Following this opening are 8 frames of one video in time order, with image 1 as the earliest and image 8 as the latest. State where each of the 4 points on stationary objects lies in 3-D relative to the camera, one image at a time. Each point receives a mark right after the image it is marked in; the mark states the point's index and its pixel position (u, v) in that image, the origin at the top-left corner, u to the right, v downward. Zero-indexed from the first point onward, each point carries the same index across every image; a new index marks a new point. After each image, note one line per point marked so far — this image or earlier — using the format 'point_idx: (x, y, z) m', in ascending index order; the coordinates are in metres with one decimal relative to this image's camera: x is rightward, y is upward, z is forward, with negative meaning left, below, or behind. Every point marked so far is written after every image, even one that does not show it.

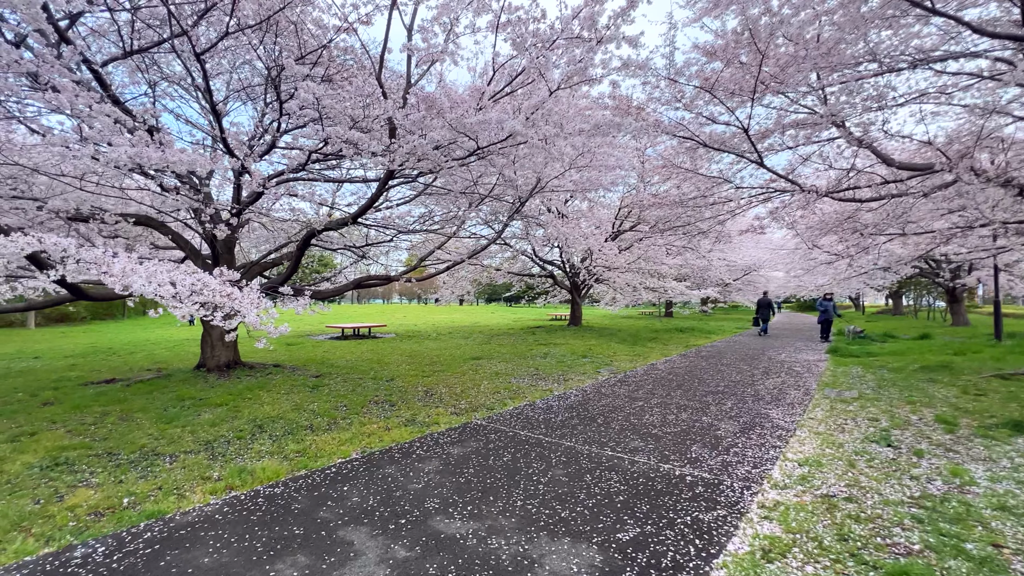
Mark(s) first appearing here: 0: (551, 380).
0: (+0.7, -1.6, +8.2) m
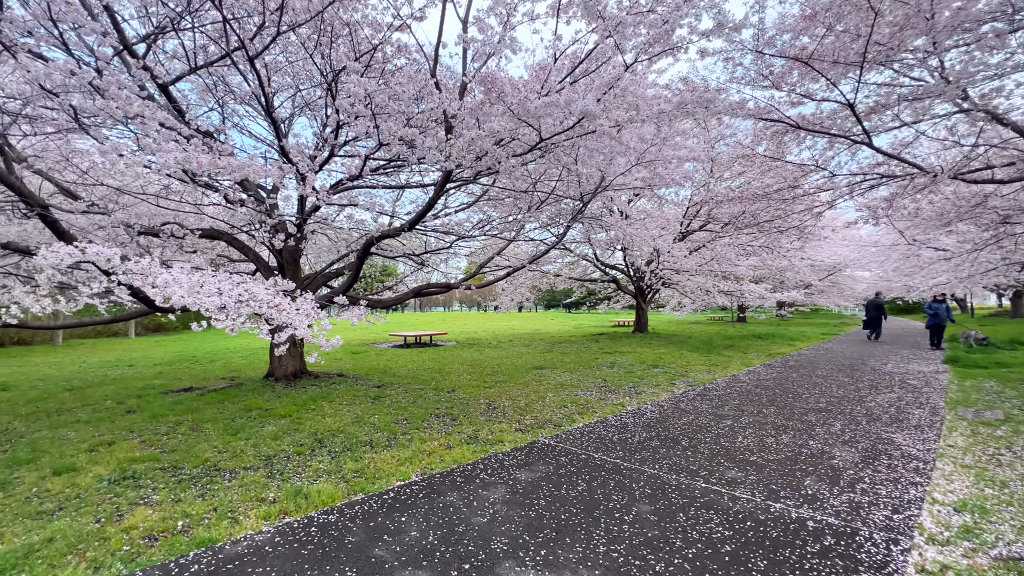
0: (+1.8, -1.7, +7.5) m
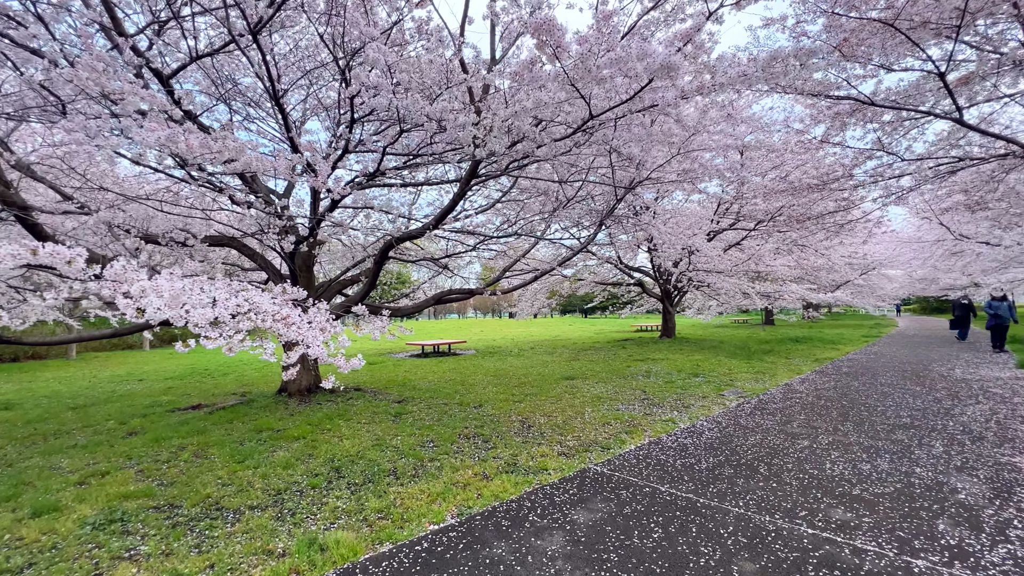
0: (+2.3, -1.7, +6.8) m
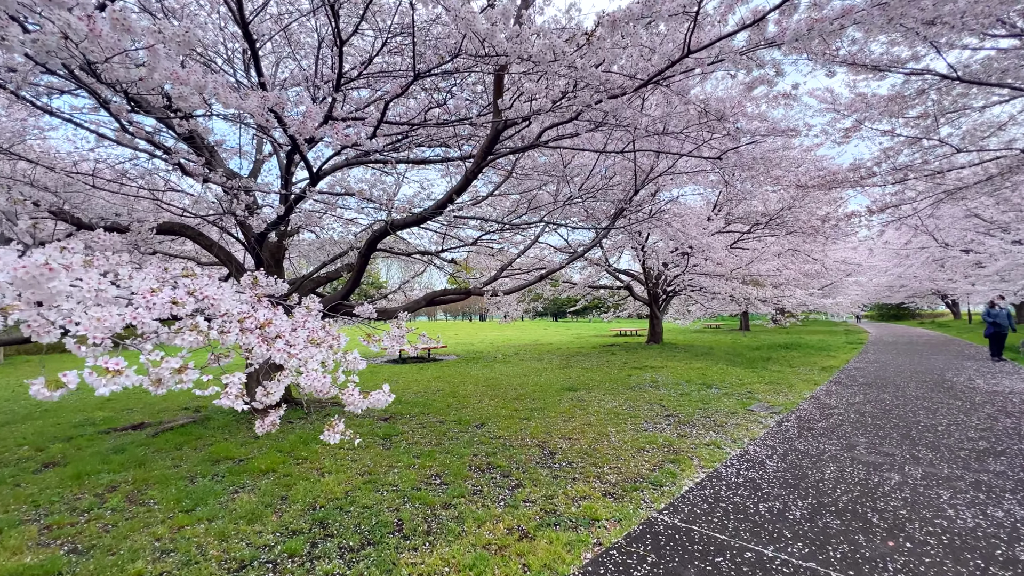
0: (+2.4, -1.8, +6.0) m
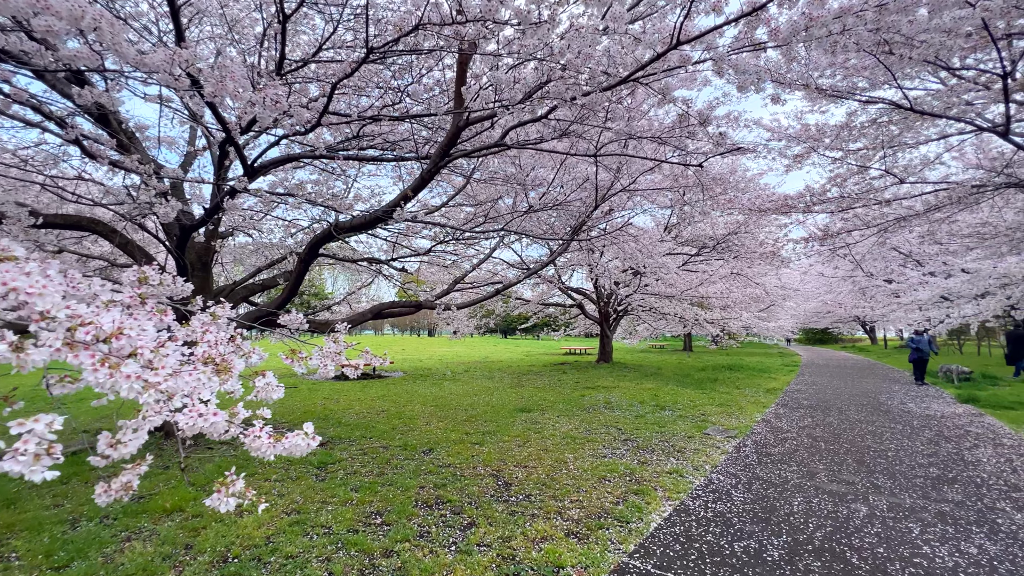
0: (+1.8, -2.0, +5.7) m
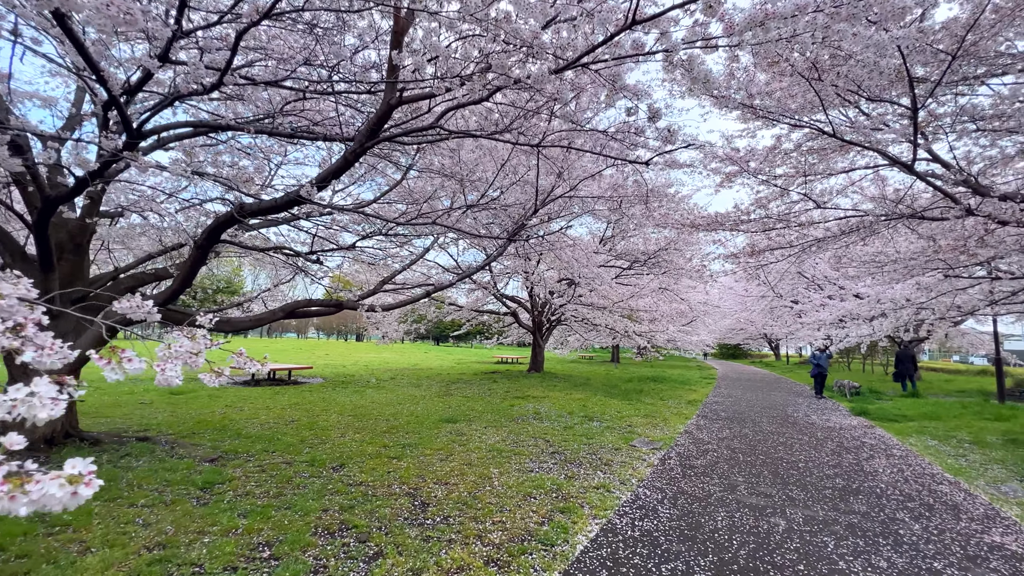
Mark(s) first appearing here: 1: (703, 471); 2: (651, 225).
0: (+0.9, -2.1, +5.6) m
1: (+2.2, -2.1, +5.4) m
2: (+2.8, +1.3, +9.5) m
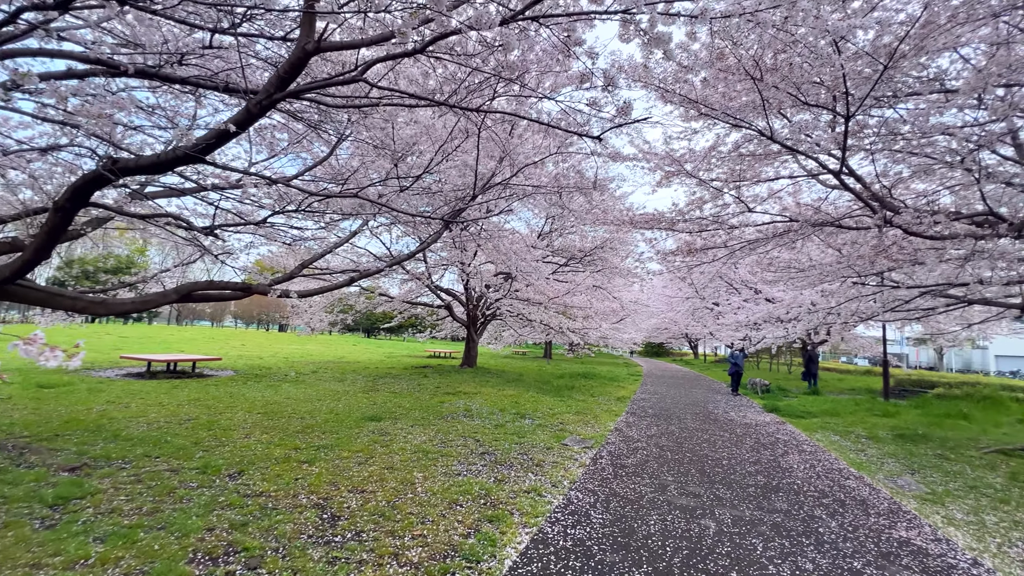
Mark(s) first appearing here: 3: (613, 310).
0: (0.0, -2.0, +5.3) m
1: (+1.4, -2.1, +5.4) m
2: (+1.6, +1.4, +9.4) m
3: (+3.9, -0.8, +17.7) m
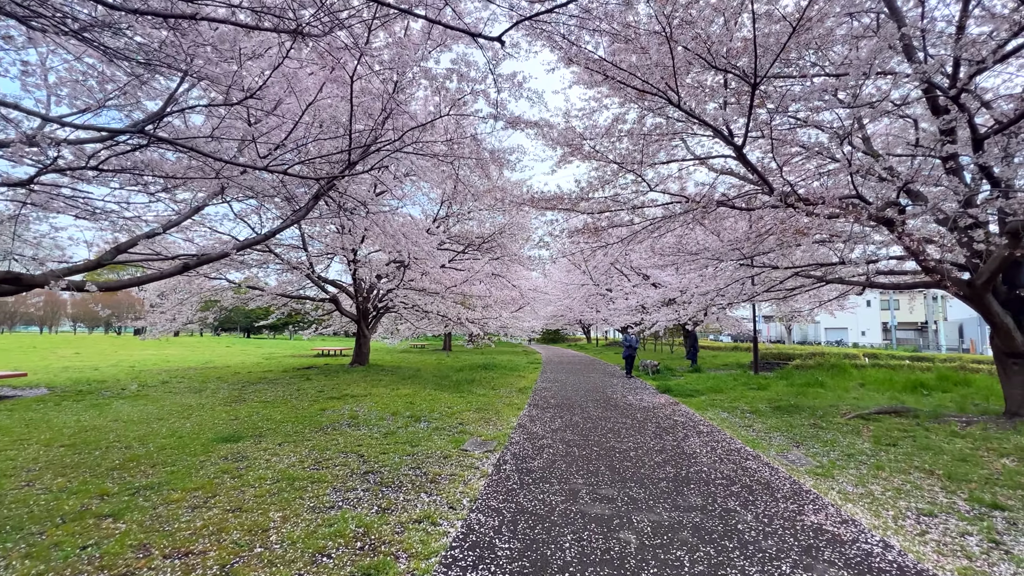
0: (-1.0, -1.9, +4.4) m
1: (+0.3, -1.9, +4.8) m
2: (-0.5, +1.6, +8.7) m
3: (+0.1, -0.4, +17.3) m
